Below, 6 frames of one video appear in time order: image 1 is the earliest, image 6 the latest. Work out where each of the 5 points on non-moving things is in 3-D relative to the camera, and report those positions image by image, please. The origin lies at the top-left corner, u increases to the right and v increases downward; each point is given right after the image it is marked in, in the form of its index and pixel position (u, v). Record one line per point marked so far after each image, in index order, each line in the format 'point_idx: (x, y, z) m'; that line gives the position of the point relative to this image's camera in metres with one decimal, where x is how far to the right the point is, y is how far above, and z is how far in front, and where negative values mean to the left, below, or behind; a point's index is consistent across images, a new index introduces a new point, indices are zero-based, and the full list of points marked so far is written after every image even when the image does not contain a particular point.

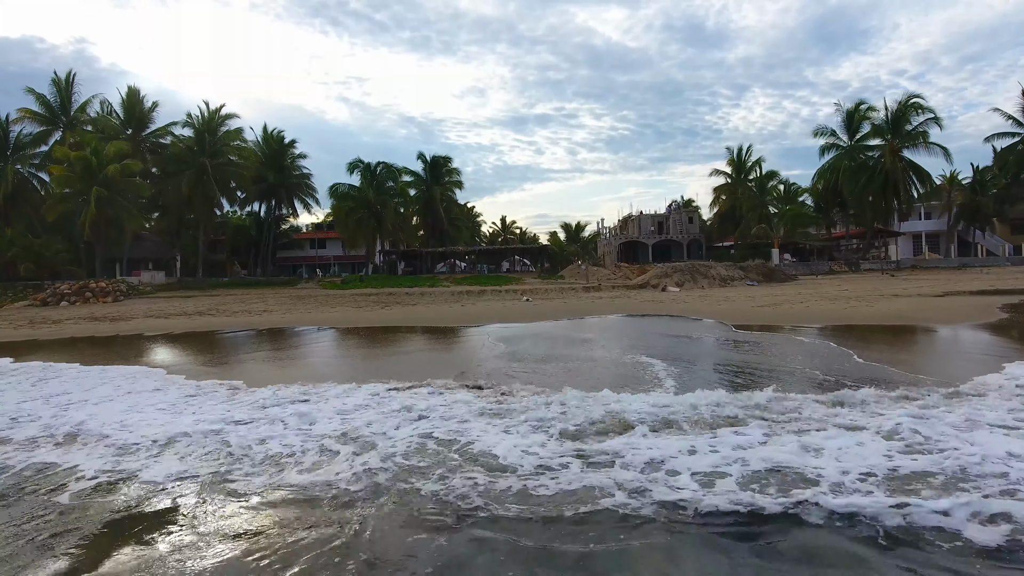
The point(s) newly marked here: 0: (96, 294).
0: (-15.2, -0.2, +19.3) m
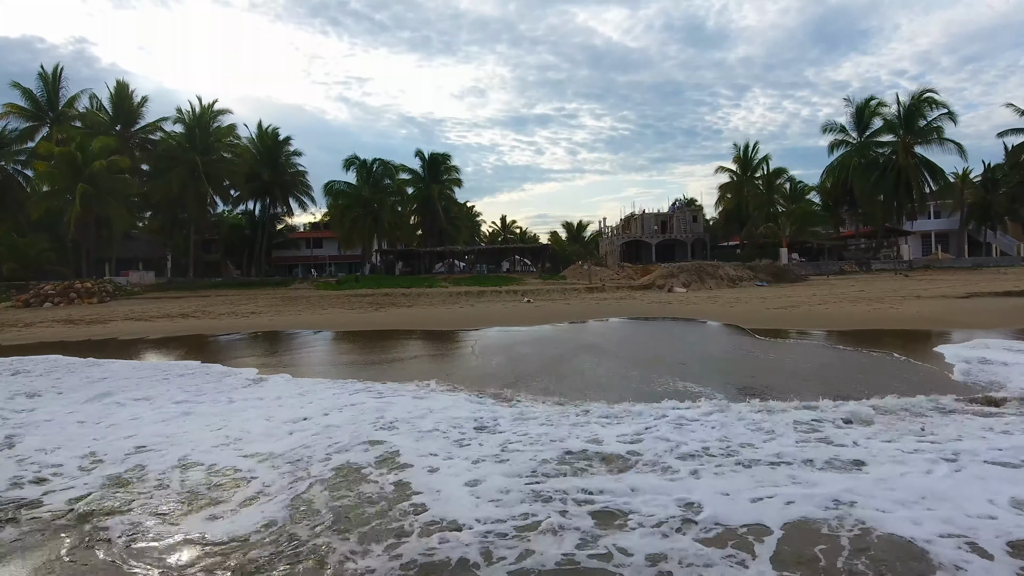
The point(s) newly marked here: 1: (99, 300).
0: (-15.2, -0.2, +18.6) m
1: (-14.6, -0.4, +18.6) m
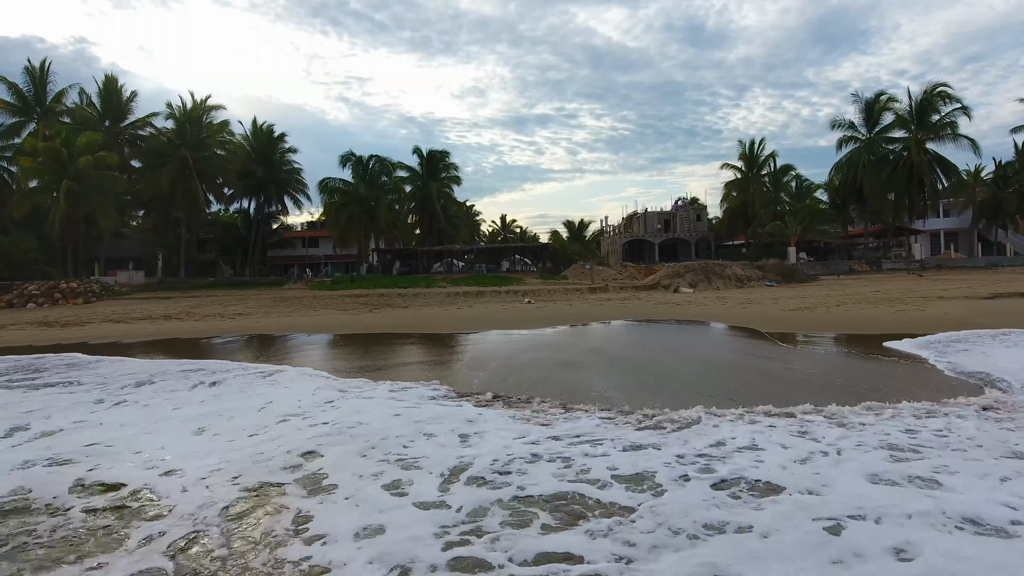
0: (-15.2, -0.2, +18.0) m
1: (-14.6, -0.4, +17.9) m
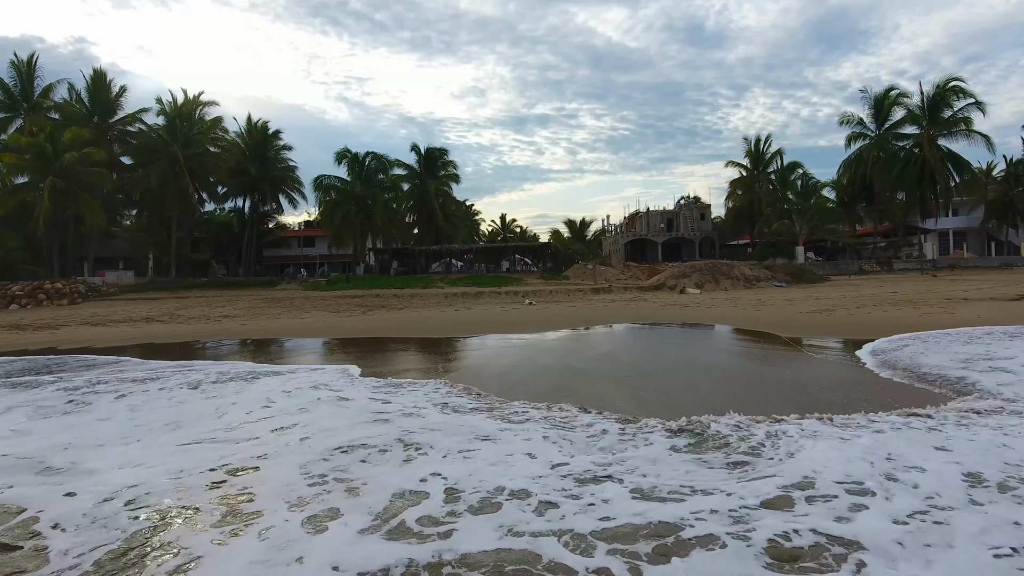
0: (-15.2, -0.3, +17.4) m
1: (-14.6, -0.4, +17.3) m
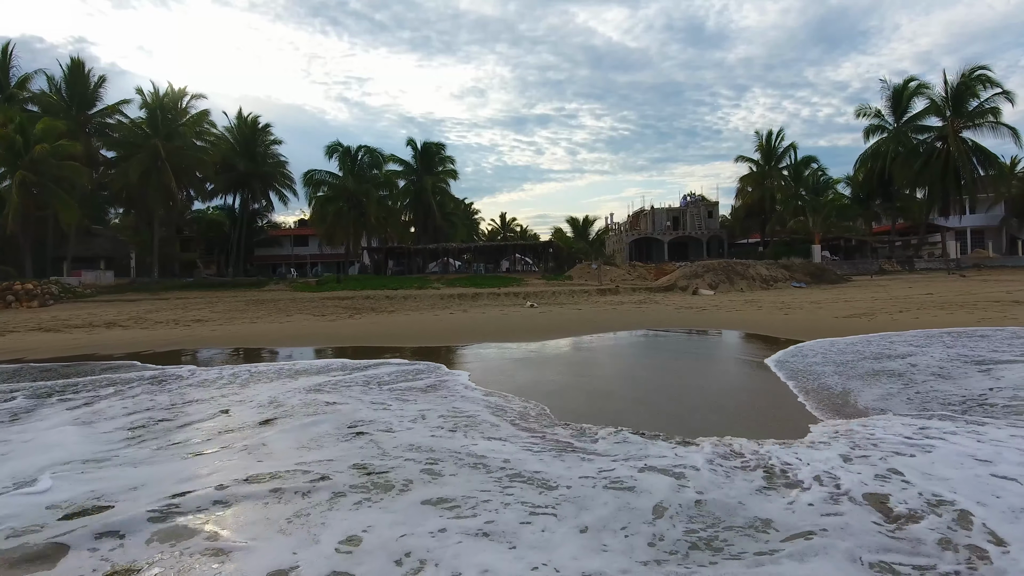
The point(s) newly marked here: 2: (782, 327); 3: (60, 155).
0: (-15.2, -0.3, +16.2) m
1: (-14.6, -0.5, +16.1) m
2: (+5.1, -0.7, +9.9) m
3: (-16.8, +5.0, +19.6) m
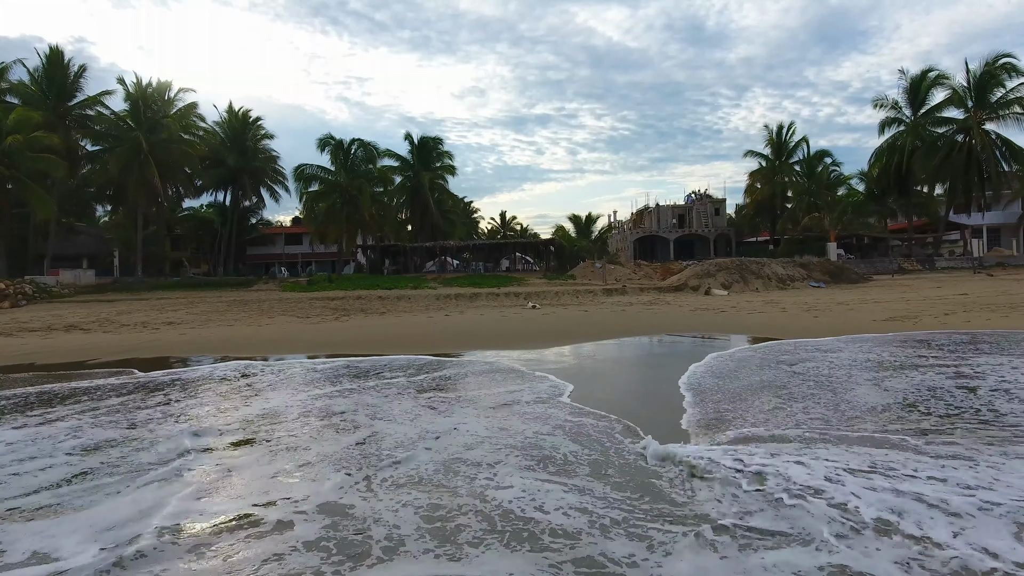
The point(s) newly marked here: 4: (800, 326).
0: (-15.2, -0.3, +15.3) m
1: (-14.5, -0.5, +15.2) m
2: (+5.1, -0.7, +9.0) m
3: (-16.8, +5.0, +18.7) m
4: (+5.0, -0.7, +9.1) m
